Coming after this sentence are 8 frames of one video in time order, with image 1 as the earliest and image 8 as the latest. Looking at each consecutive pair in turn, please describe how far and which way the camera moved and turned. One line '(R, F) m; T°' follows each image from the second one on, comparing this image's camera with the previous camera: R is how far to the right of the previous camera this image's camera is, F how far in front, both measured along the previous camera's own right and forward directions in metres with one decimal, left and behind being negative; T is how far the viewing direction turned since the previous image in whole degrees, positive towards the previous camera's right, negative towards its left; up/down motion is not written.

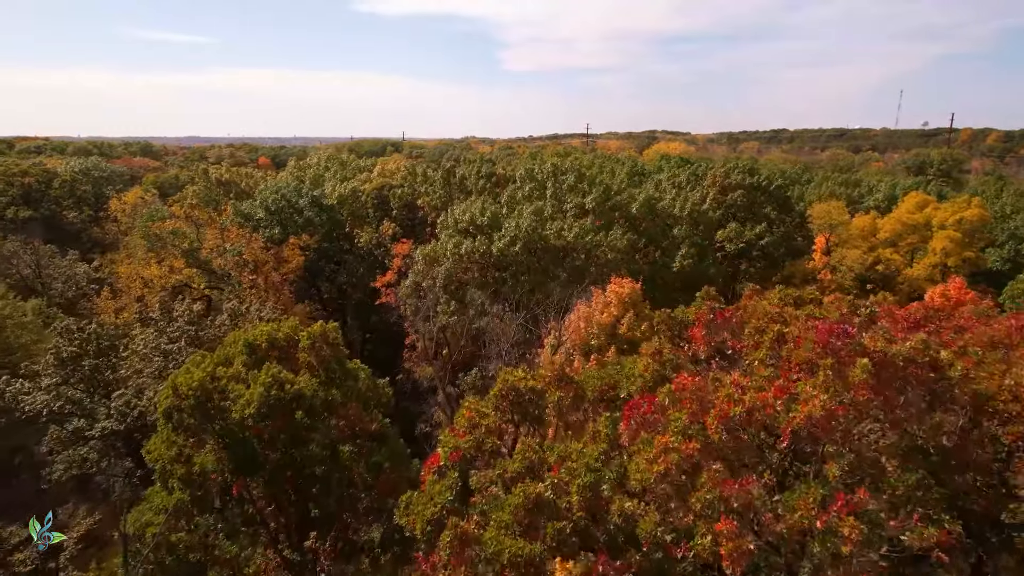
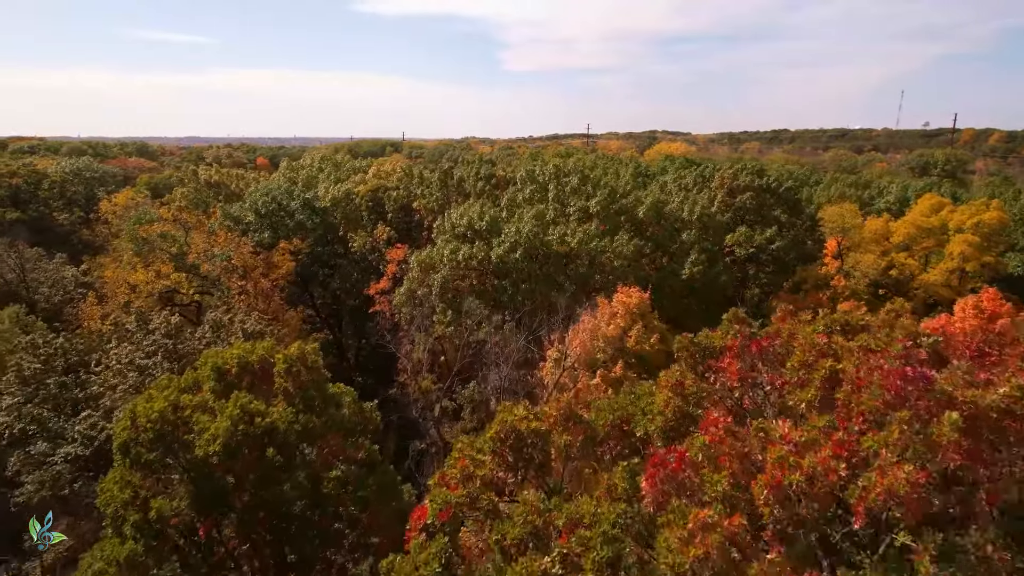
(0.0, +1.3) m; 0°
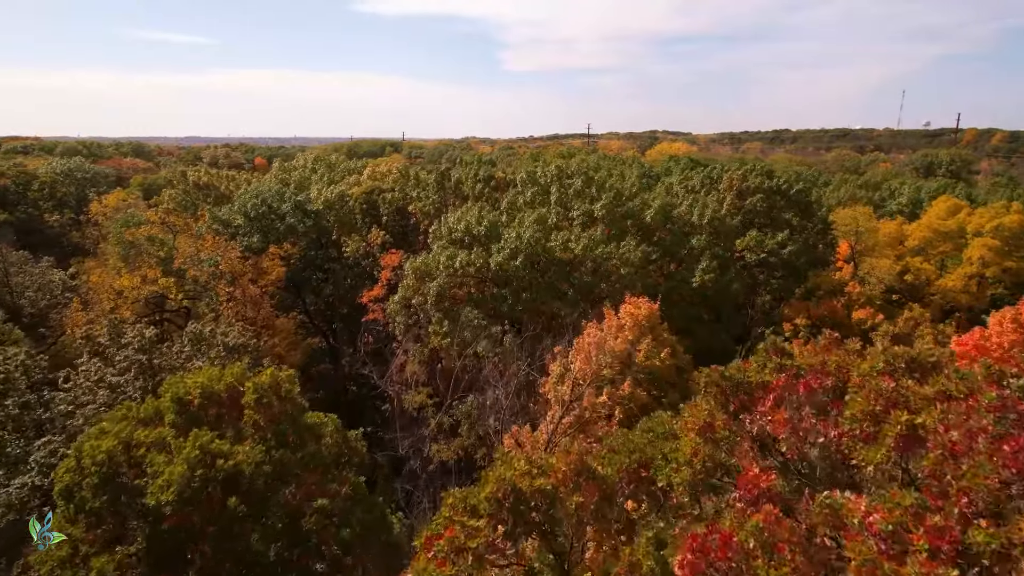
(0.0, +1.4) m; 0°
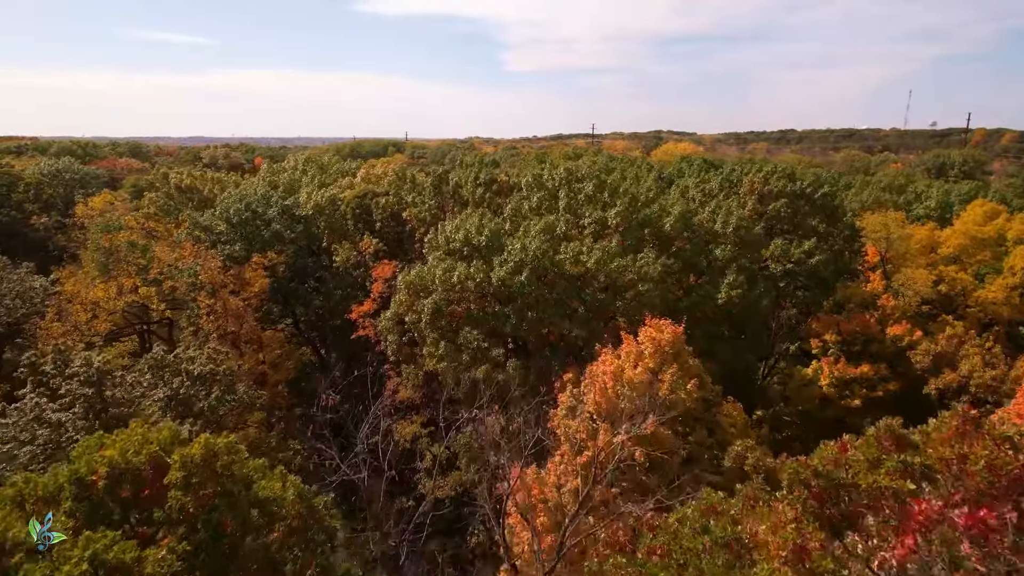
(0.0, +2.4) m; 0°
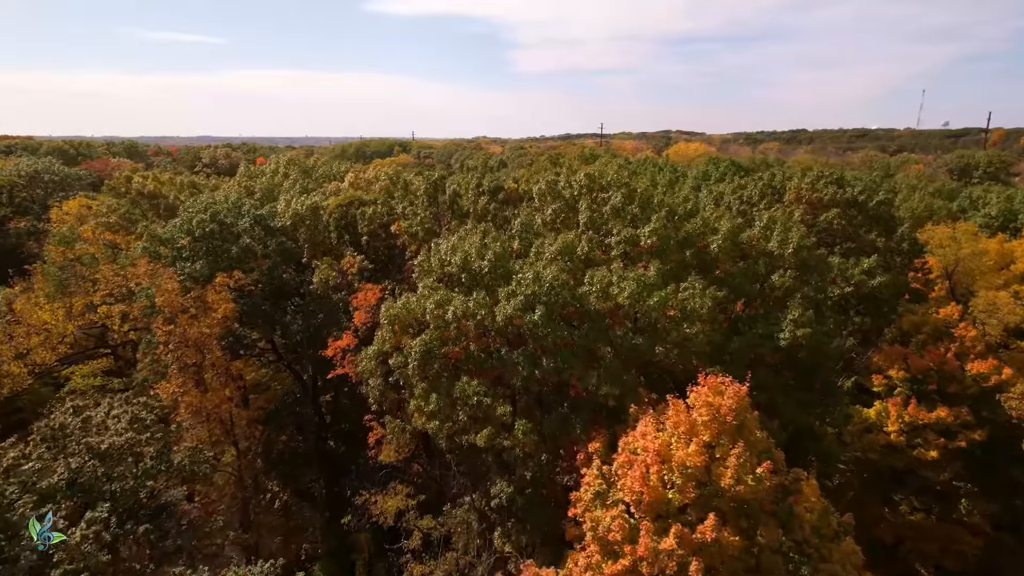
(-0.1, +4.2) m; -1°
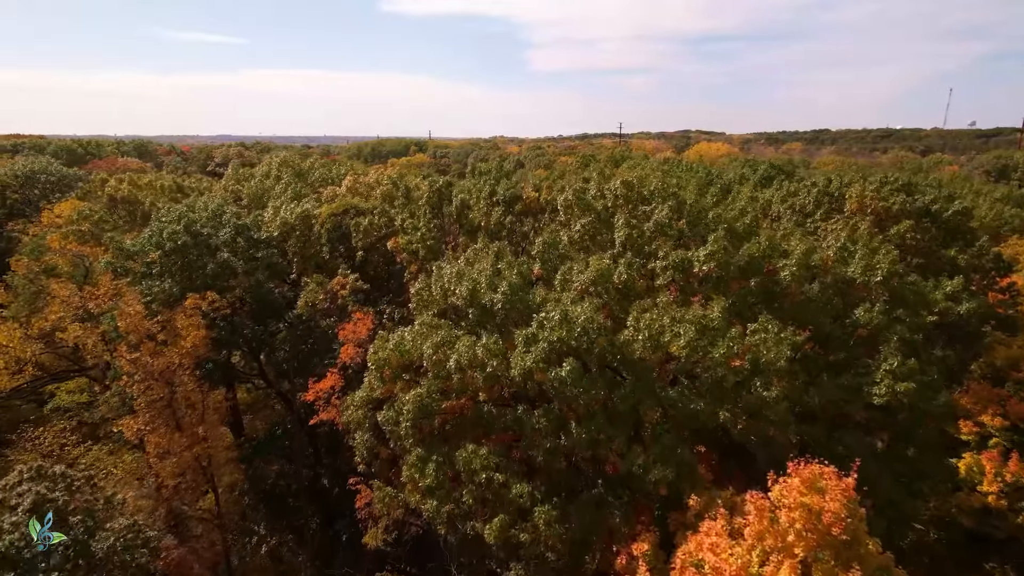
(-0.1, +3.5) m; -1°
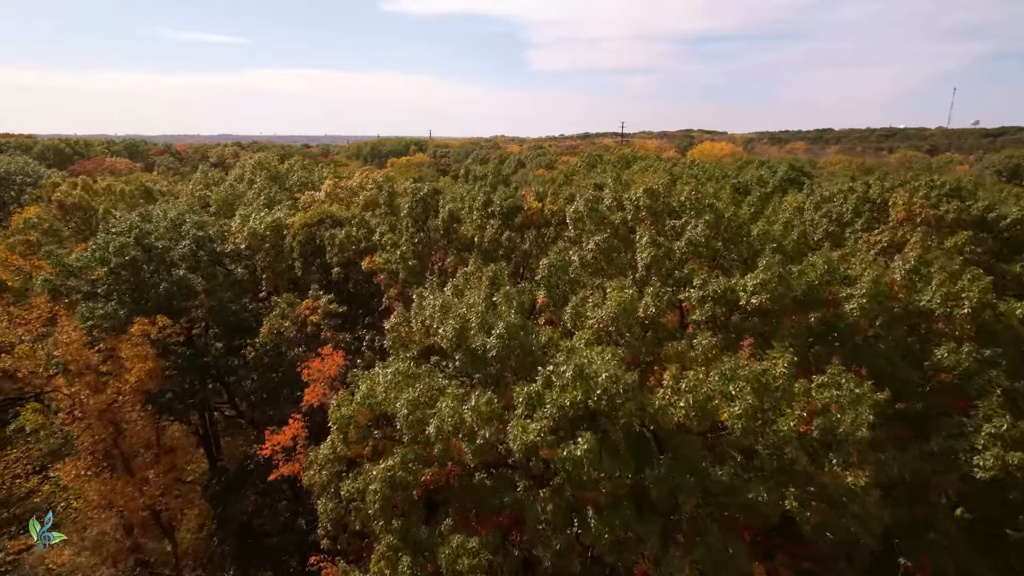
(0.0, +2.9) m; 0°
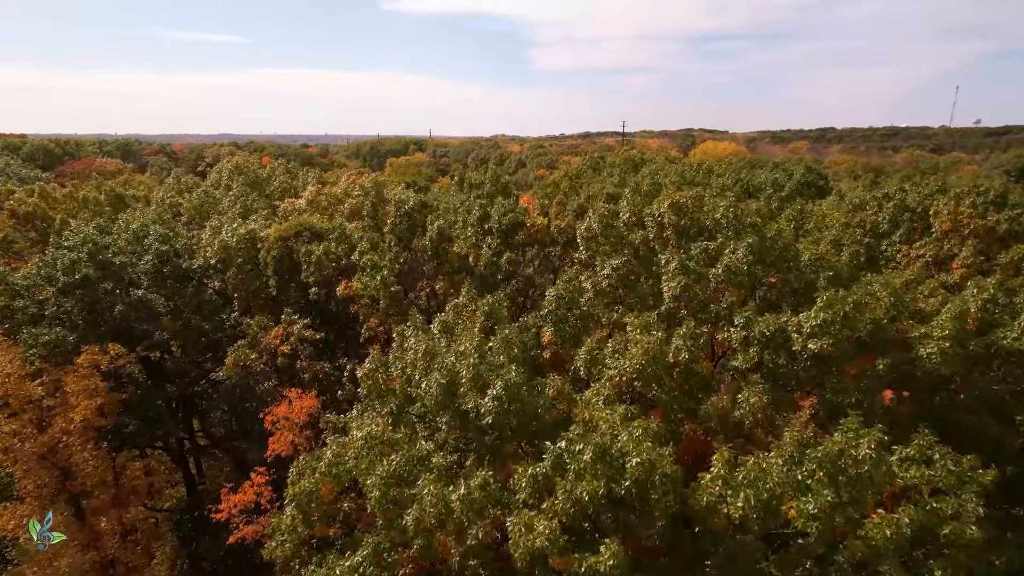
(0.0, +2.1) m; 0°
